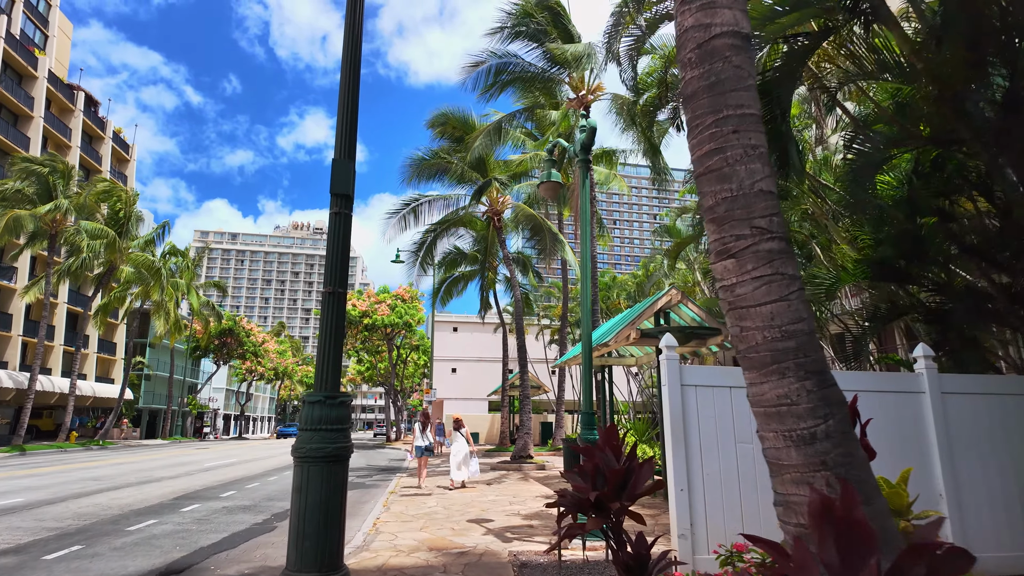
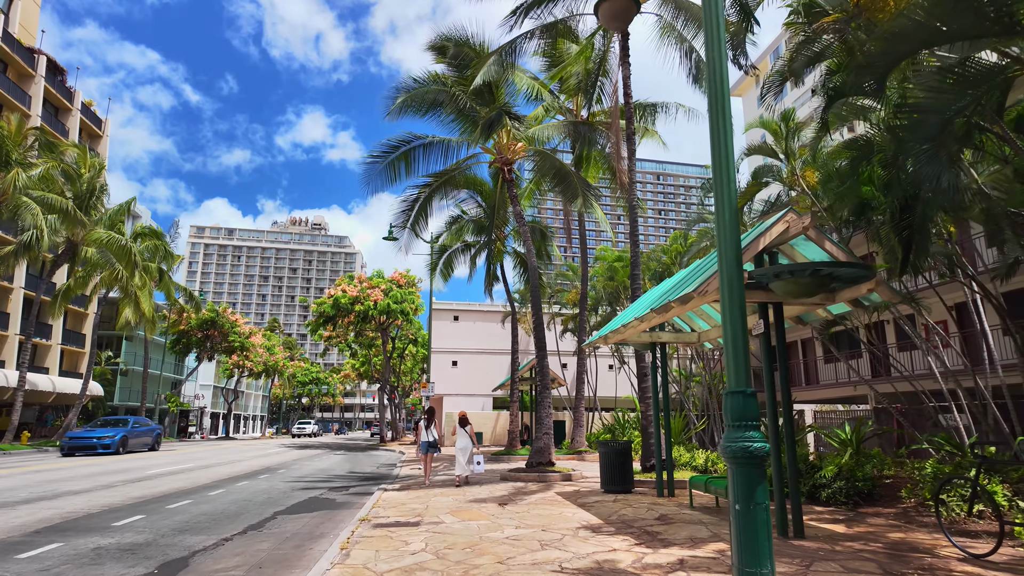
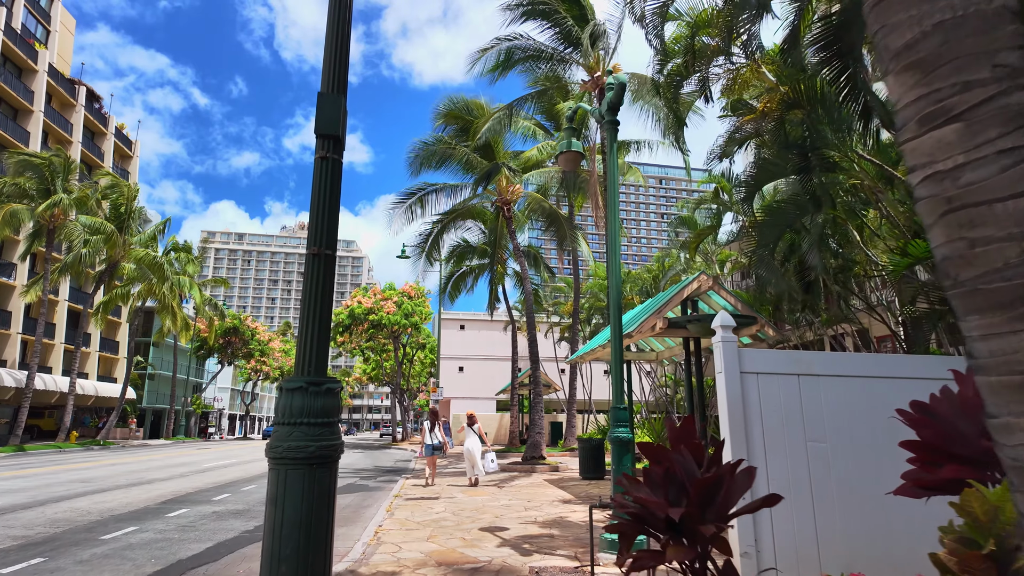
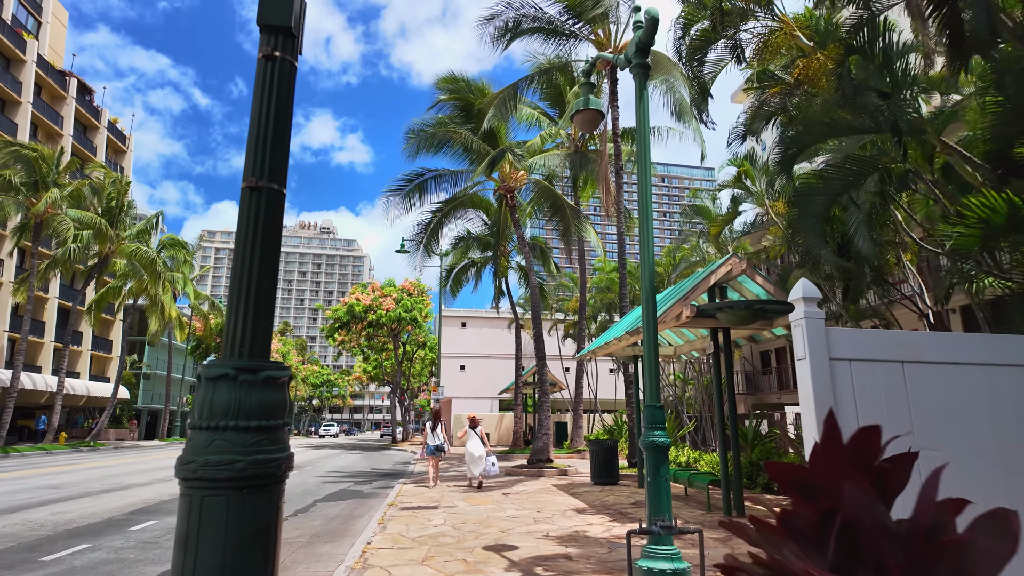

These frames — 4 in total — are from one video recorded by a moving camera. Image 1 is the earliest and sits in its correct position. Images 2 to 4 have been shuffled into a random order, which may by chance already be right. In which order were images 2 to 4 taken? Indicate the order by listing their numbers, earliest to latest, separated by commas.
3, 4, 2
